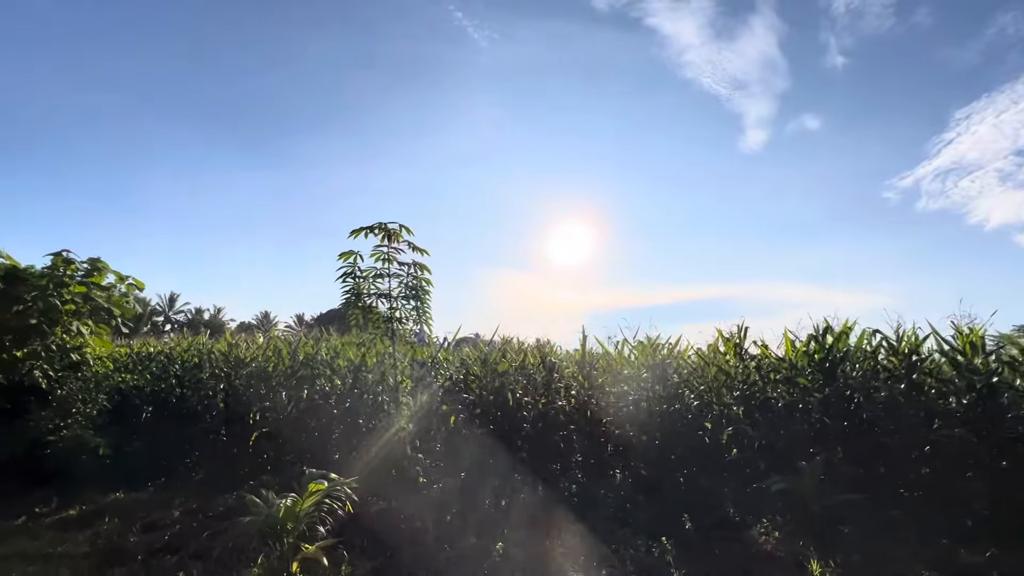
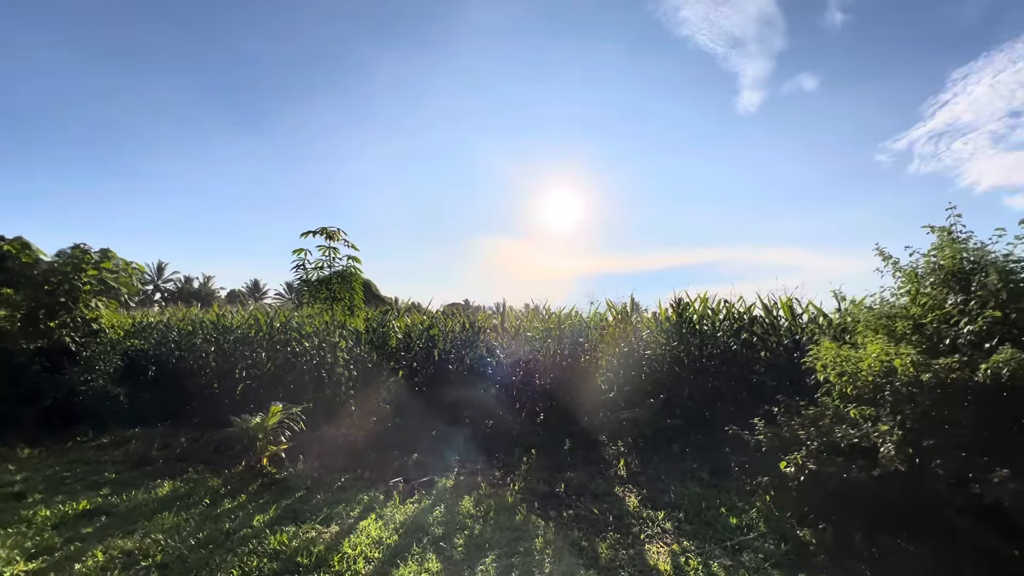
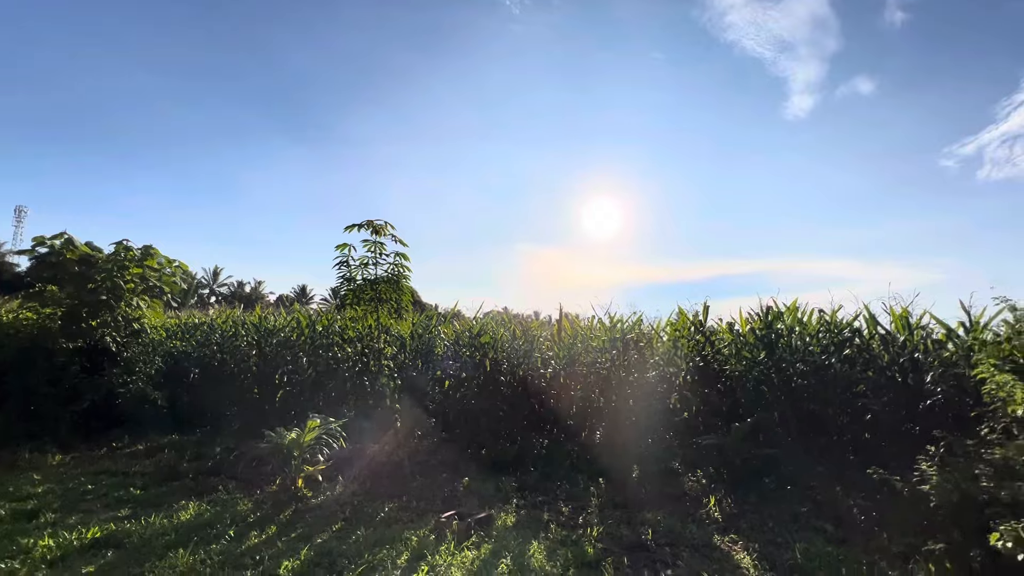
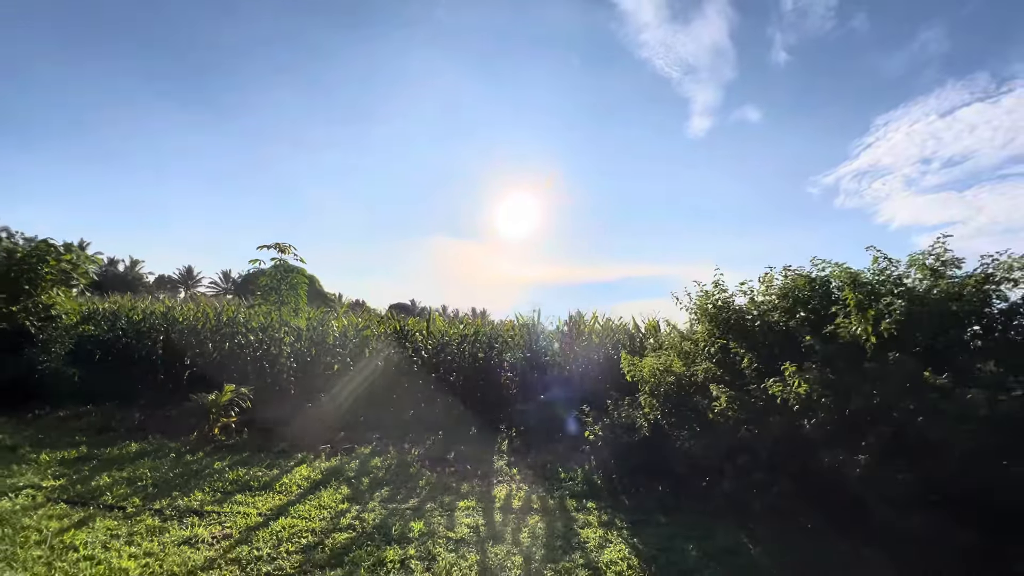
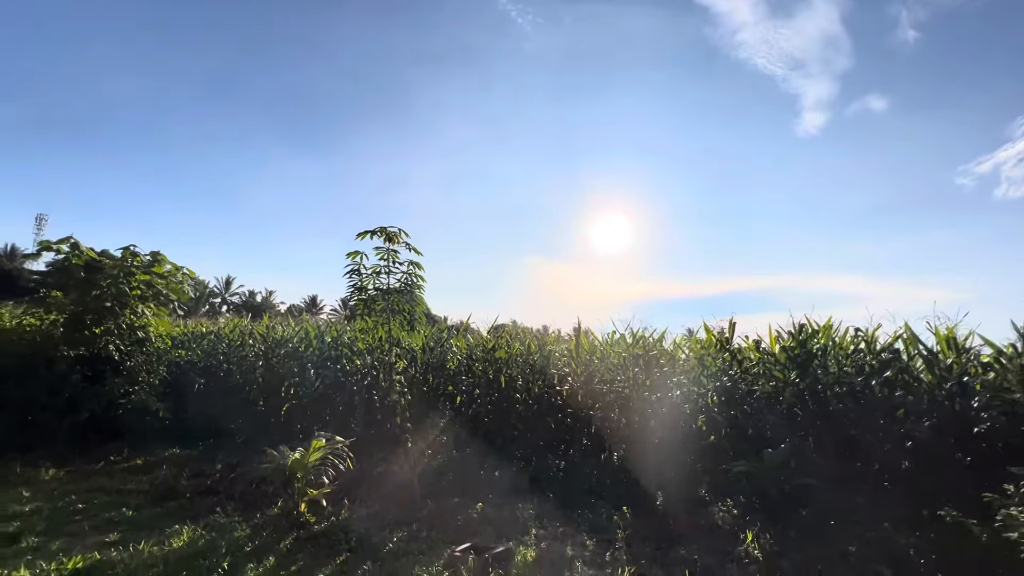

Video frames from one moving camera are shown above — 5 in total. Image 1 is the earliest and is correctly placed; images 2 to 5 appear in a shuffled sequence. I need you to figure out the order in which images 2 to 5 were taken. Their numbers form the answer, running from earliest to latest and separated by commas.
5, 3, 2, 4
